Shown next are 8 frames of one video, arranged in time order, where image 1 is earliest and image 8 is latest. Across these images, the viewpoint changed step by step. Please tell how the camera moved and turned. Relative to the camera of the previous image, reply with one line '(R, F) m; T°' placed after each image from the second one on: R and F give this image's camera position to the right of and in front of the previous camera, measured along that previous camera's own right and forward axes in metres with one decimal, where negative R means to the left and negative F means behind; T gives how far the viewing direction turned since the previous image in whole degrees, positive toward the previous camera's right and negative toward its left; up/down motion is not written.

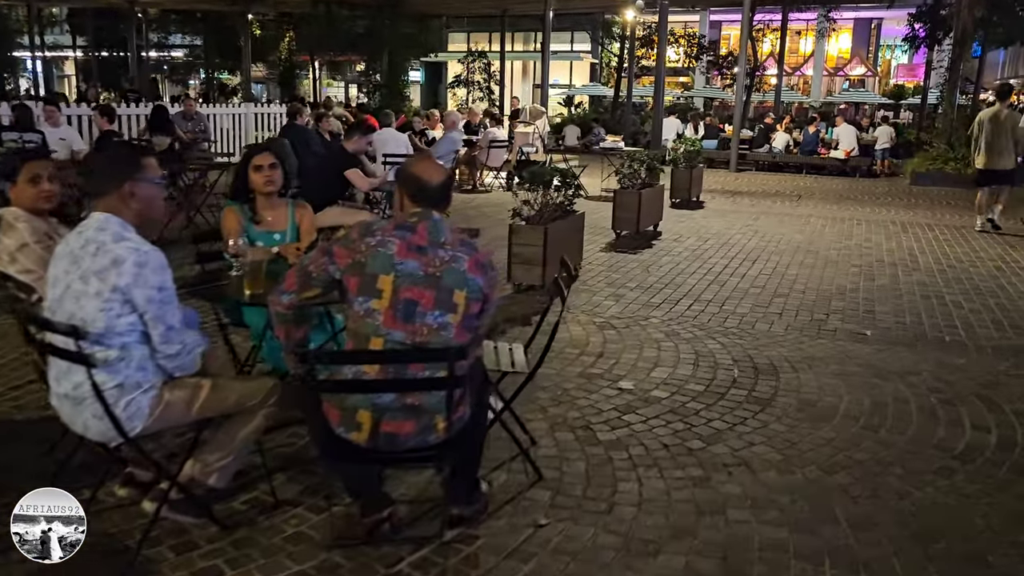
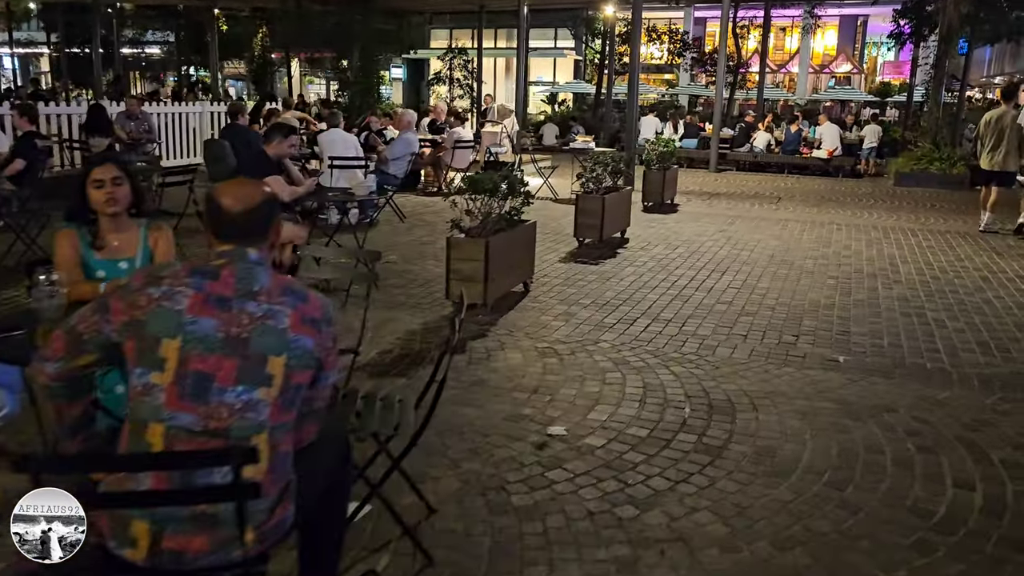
(+0.4, +0.7) m; +1°
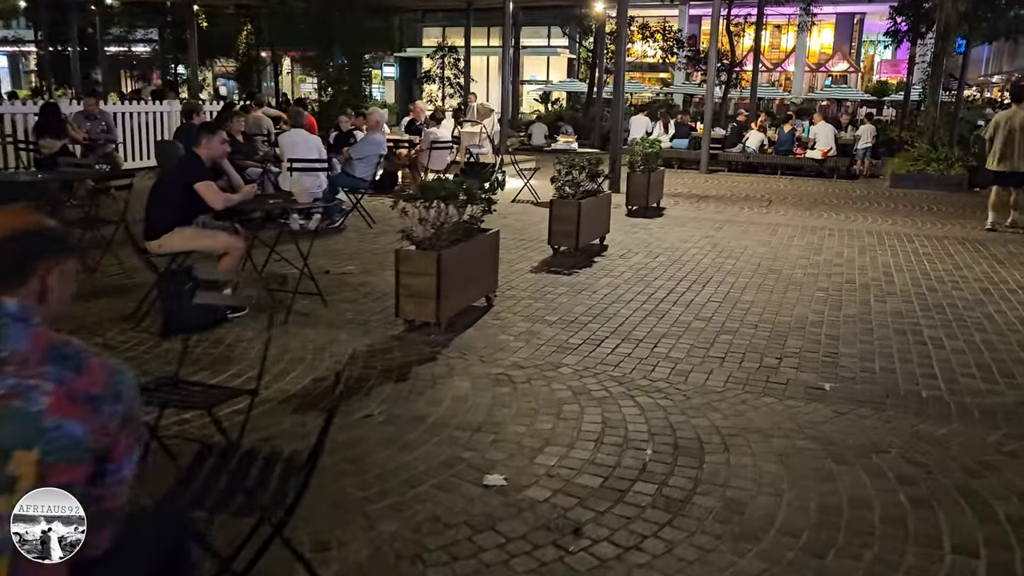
(+0.3, +0.6) m; 0°
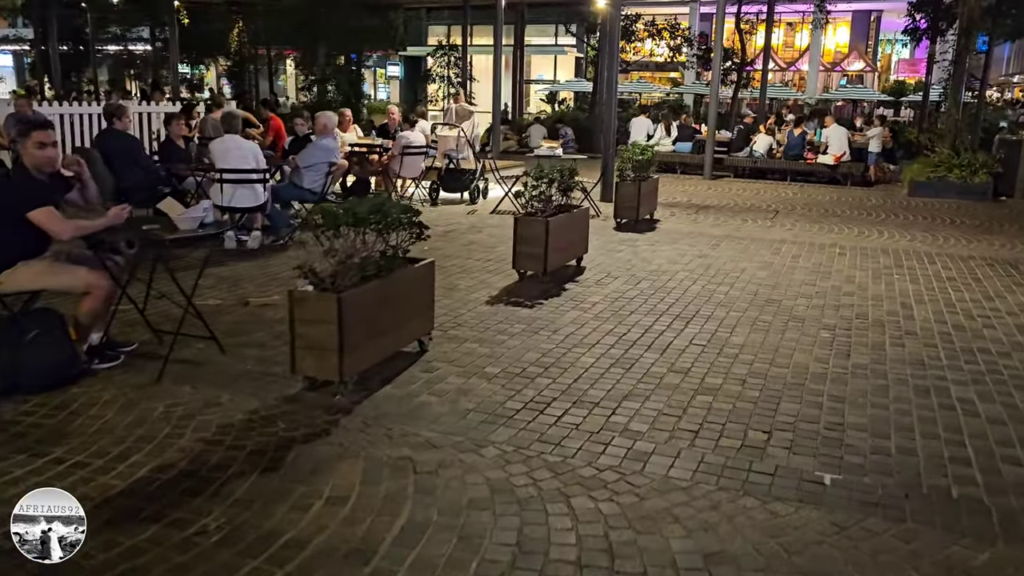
(+0.5, +1.2) m; -1°
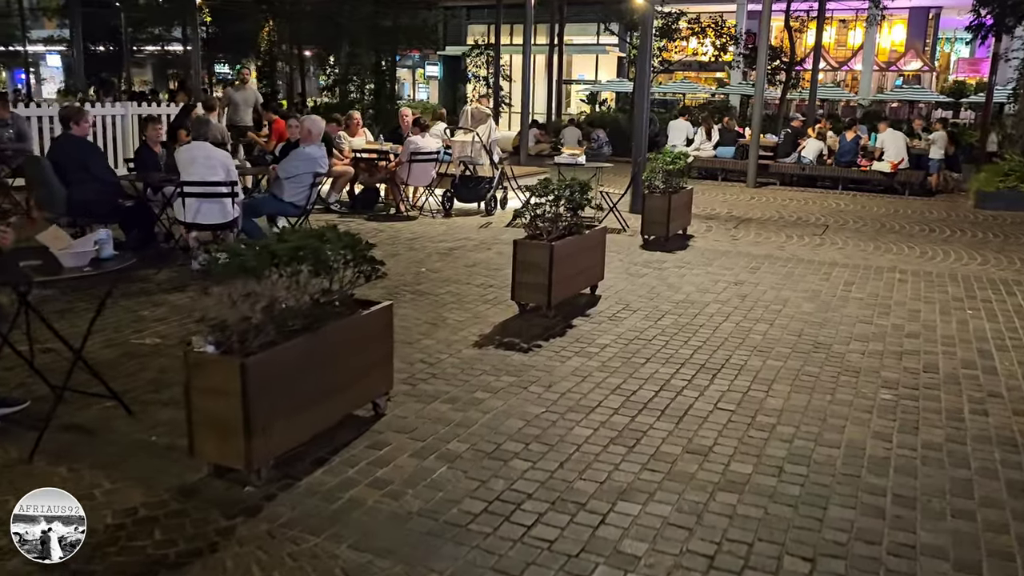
(+0.4, +1.2) m; -3°
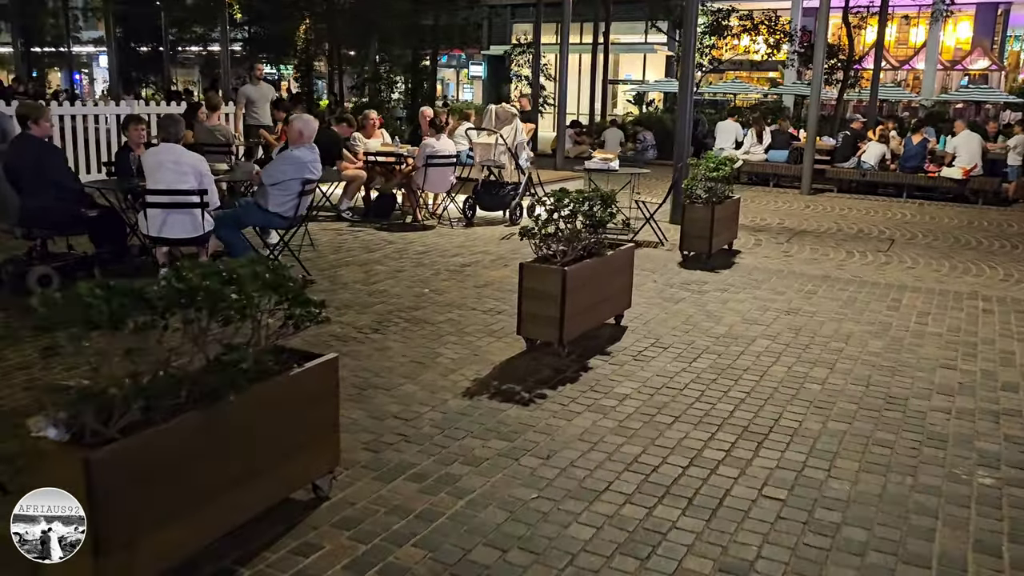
(+0.3, +1.1) m; -3°
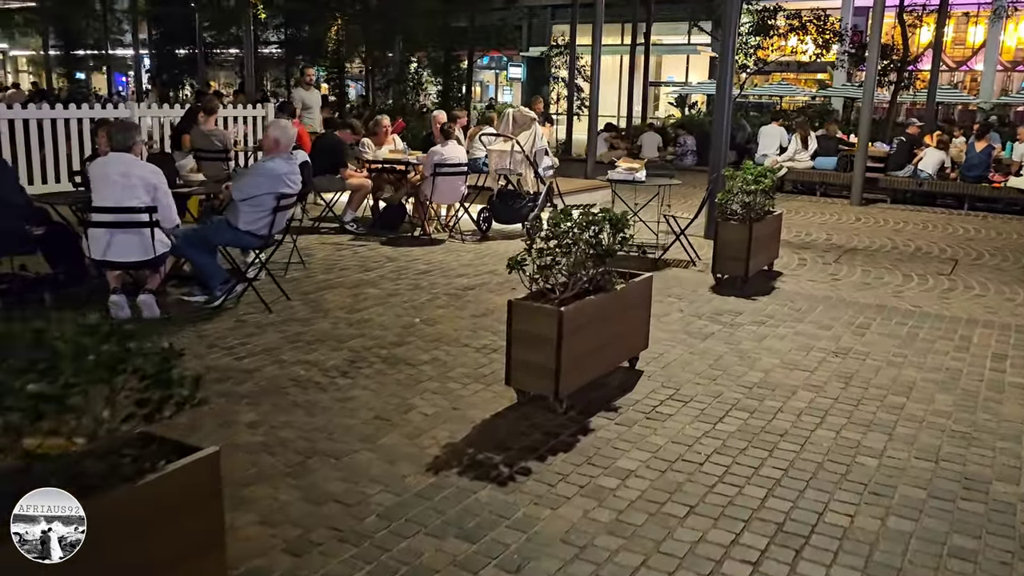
(+0.3, +1.0) m; -3°
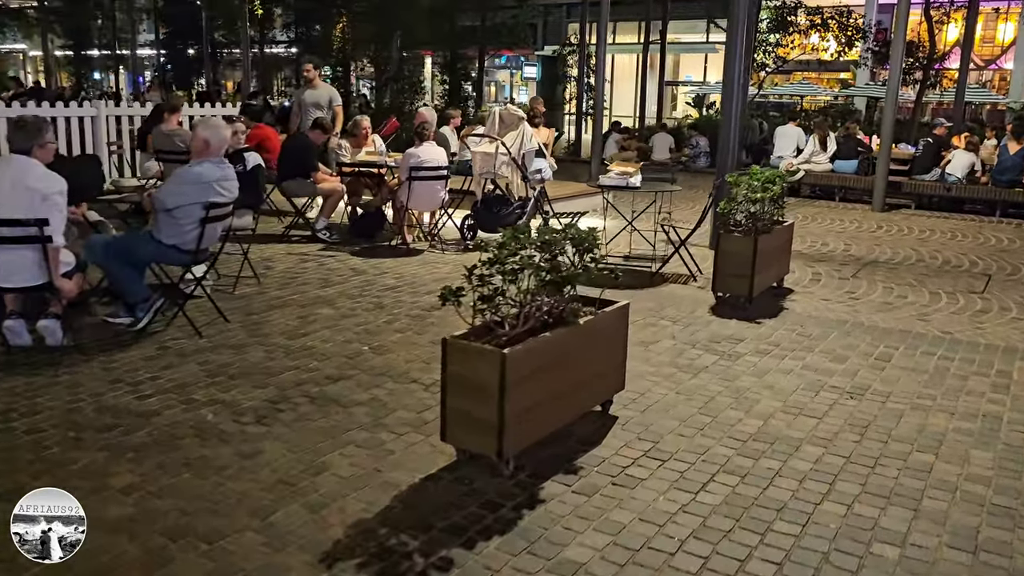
(+0.4, +0.9) m; -1°
